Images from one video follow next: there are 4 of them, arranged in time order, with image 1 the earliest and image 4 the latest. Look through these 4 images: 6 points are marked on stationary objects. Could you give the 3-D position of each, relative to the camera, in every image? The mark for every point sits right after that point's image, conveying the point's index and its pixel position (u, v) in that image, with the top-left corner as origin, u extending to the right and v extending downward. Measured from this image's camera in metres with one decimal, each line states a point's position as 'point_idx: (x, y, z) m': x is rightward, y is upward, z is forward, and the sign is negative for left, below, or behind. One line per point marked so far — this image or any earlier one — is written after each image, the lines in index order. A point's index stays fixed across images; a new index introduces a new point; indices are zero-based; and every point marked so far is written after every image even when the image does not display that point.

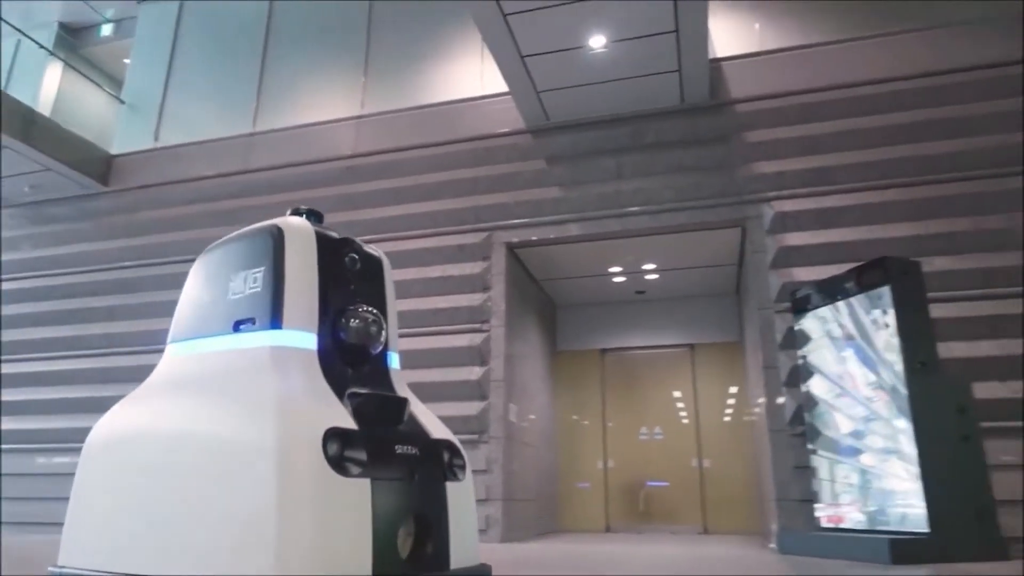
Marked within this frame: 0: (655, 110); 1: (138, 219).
0: (+0.9, +1.2, +4.4) m
1: (-3.0, +0.5, +5.4) m
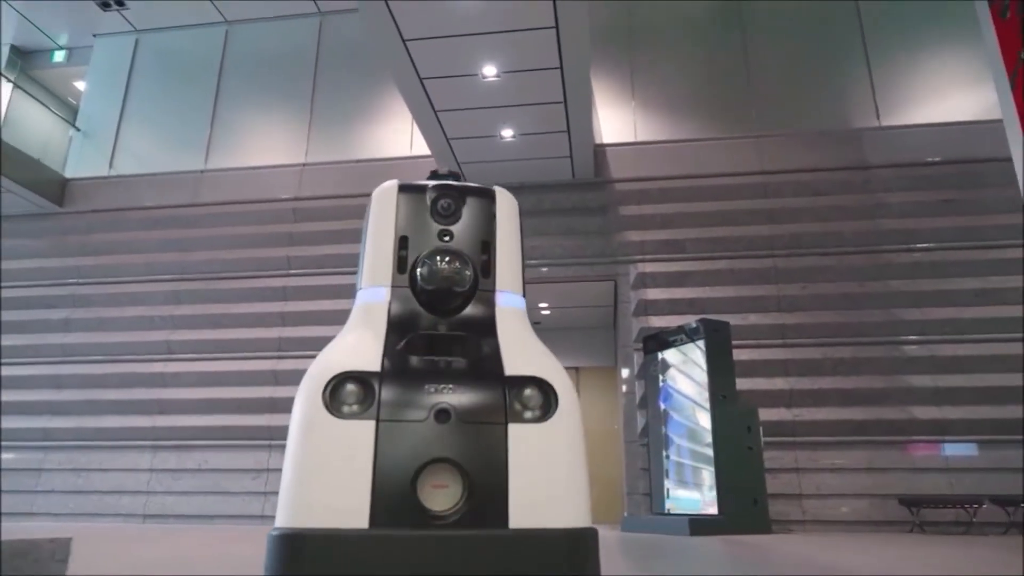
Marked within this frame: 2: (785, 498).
0: (+0.3, +0.9, +5.5) m
1: (-3.7, +0.4, +6.0) m
2: (+1.8, -1.4, +4.5) m
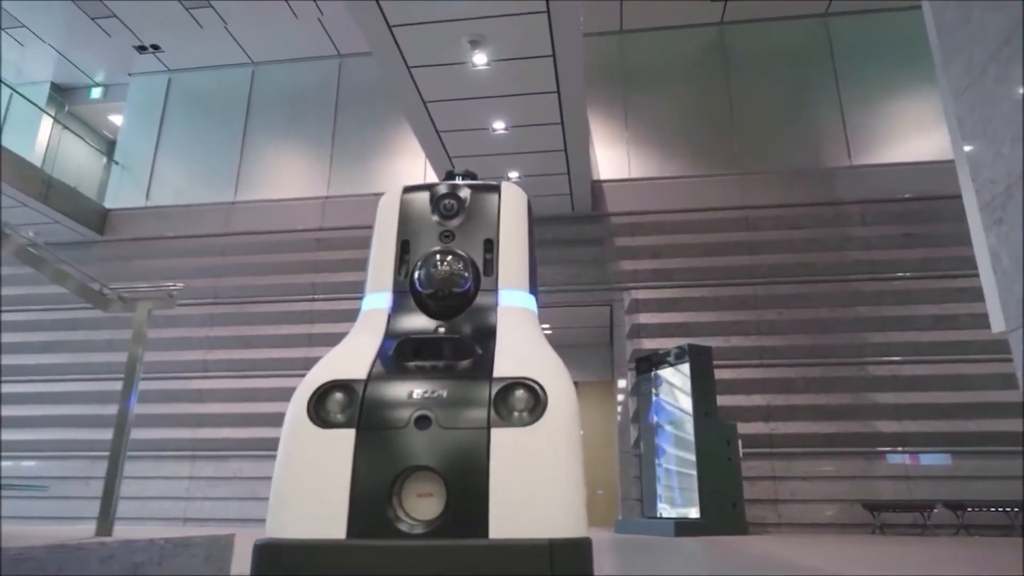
0: (+0.4, +0.7, +6.0) m
1: (-3.7, +0.2, +6.5) m
2: (+1.9, -1.6, +5.1) m
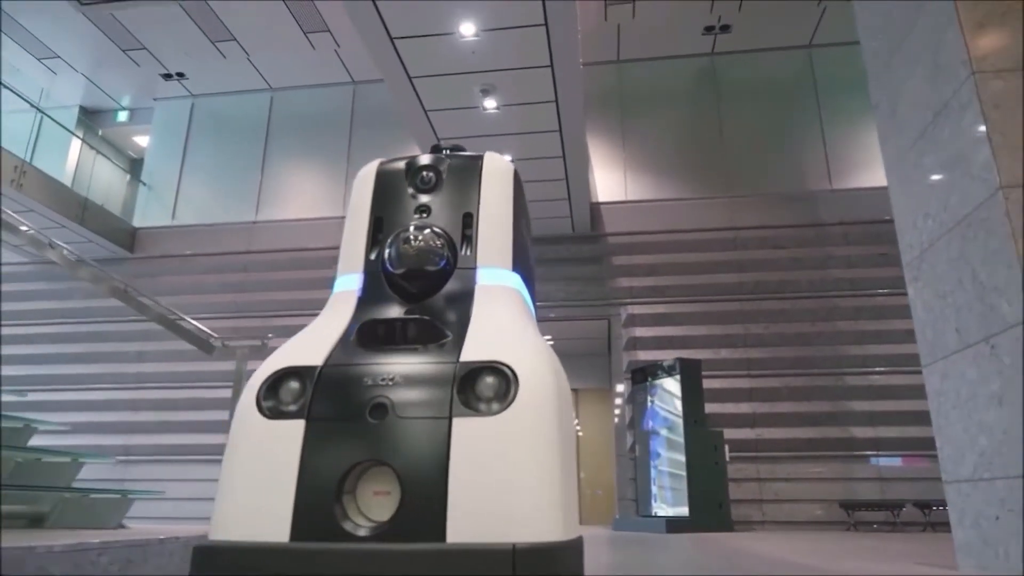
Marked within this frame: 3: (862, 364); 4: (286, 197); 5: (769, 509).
0: (+0.4, +0.5, +6.5) m
1: (-3.6, +0.1, +7.0) m
2: (+1.9, -1.8, +5.5) m
3: (+2.9, -0.6, +5.7) m
4: (-2.3, +1.0, +7.1) m
5: (+2.1, -1.8, +5.5) m
